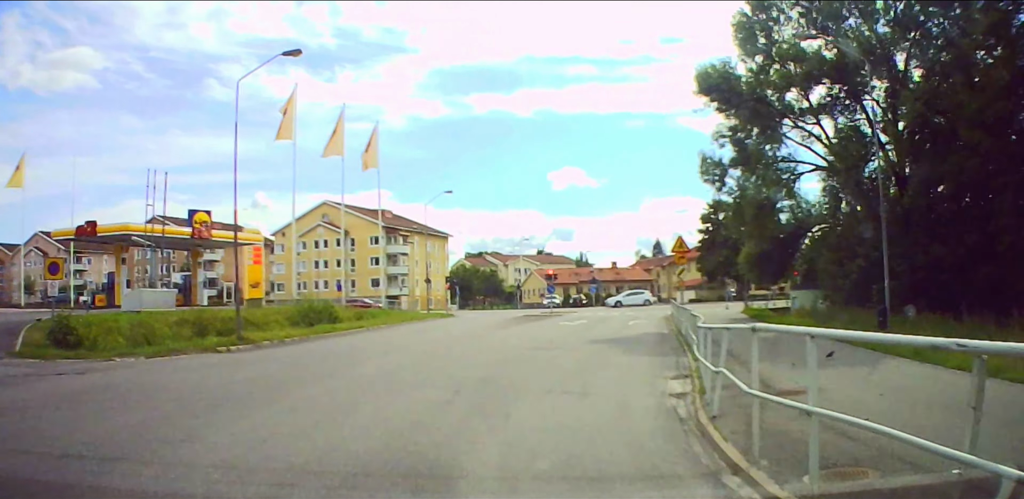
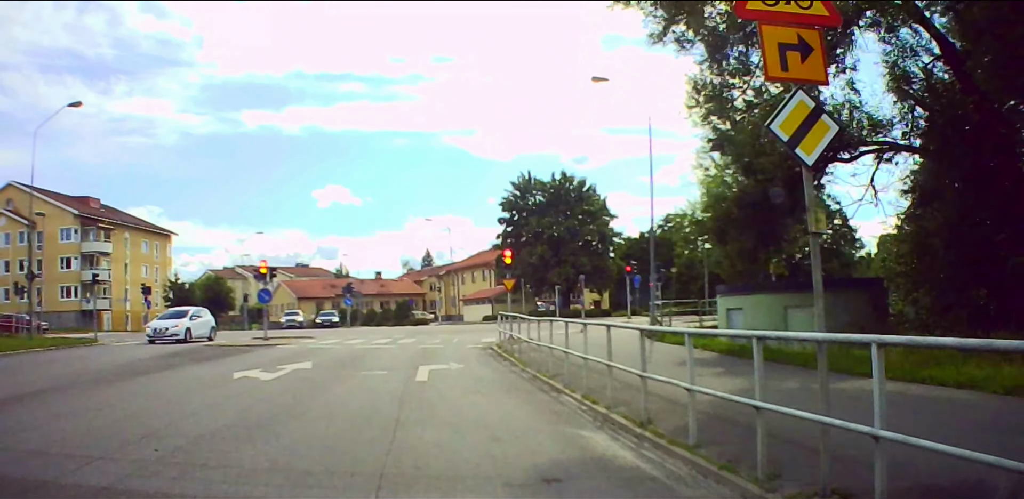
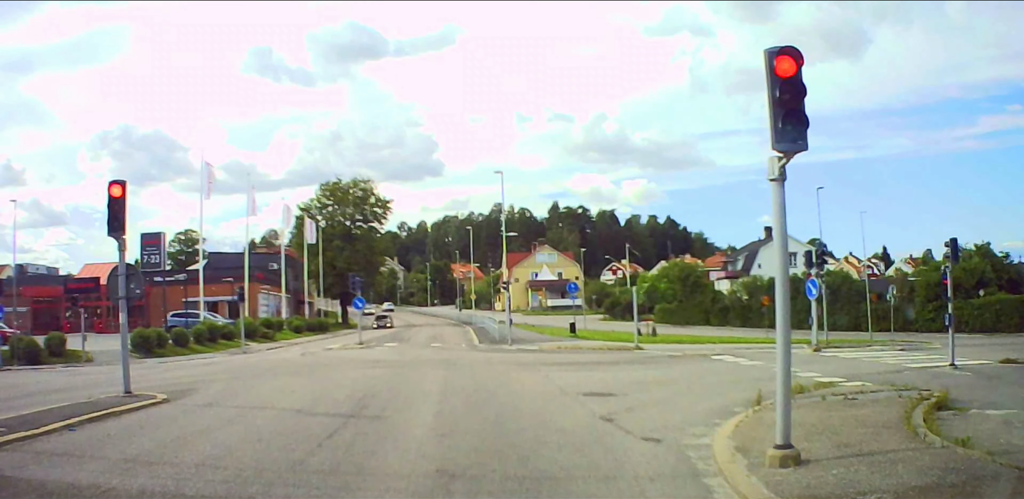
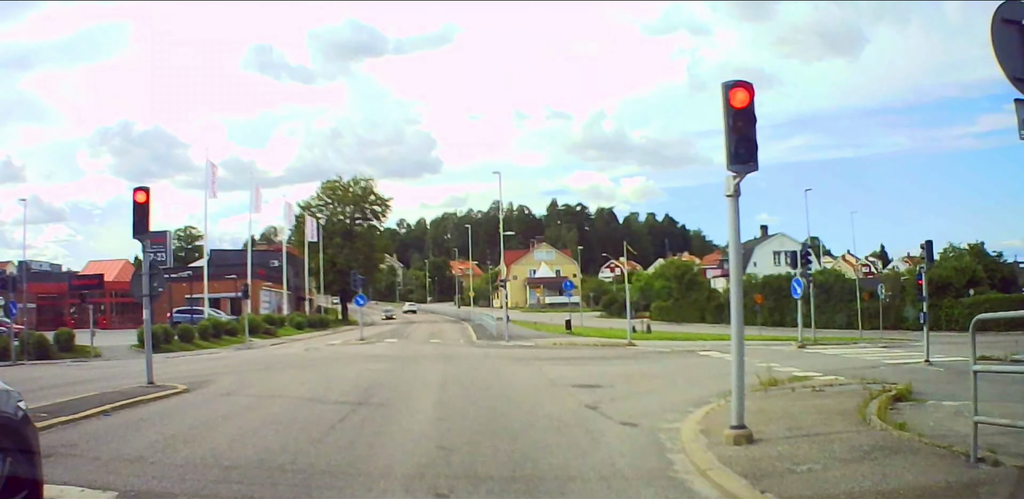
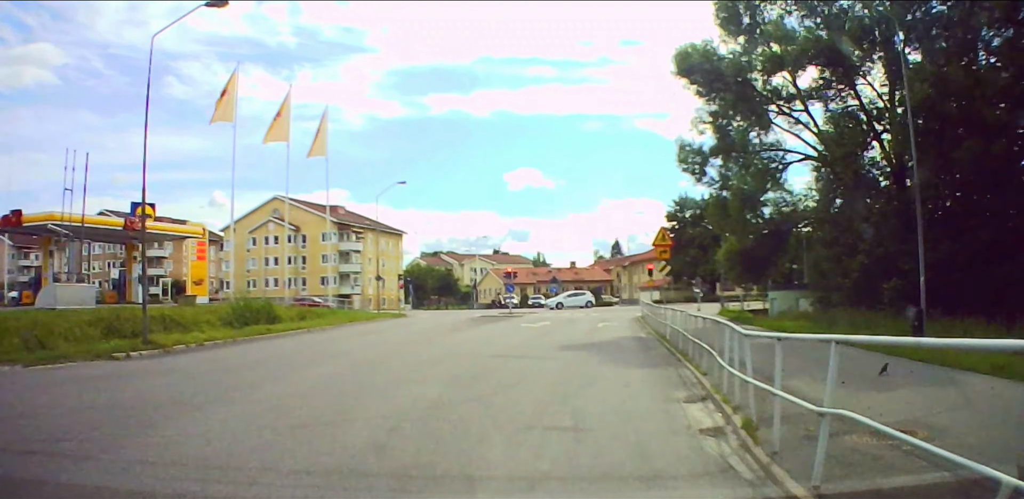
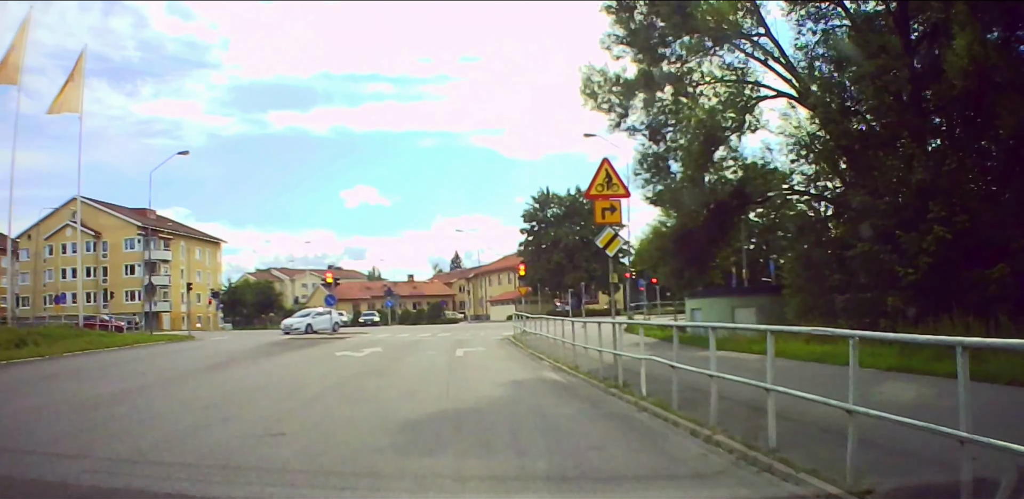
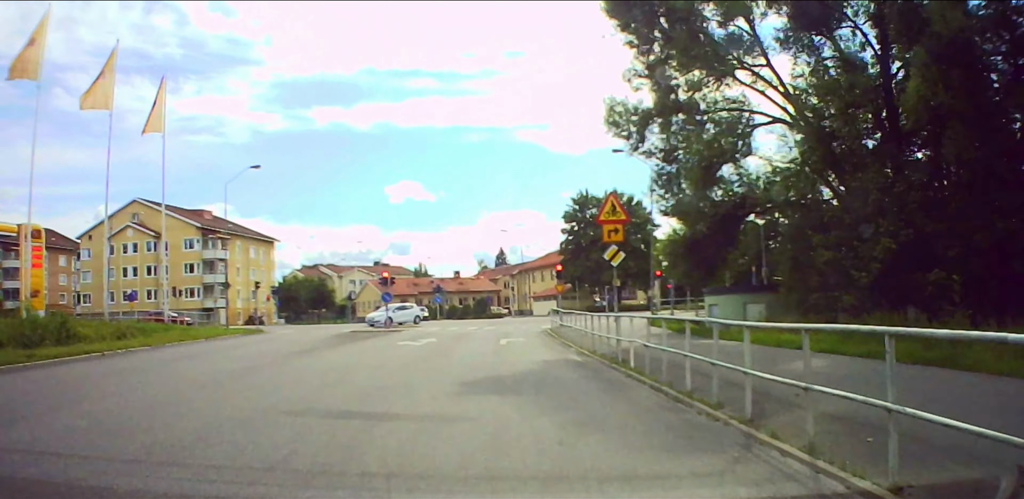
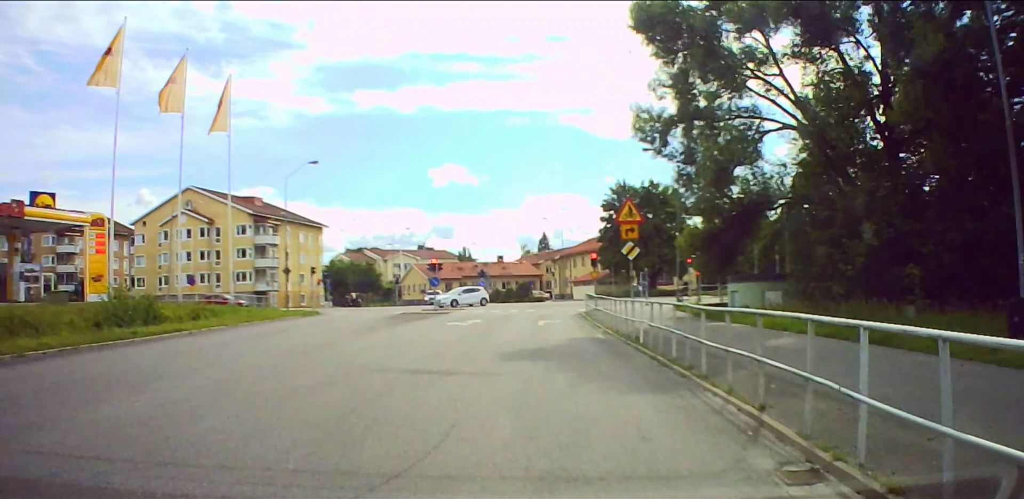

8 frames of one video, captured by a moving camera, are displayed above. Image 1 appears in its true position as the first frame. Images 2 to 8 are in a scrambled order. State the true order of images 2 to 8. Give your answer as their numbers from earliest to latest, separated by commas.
5, 8, 7, 6, 2, 4, 3
